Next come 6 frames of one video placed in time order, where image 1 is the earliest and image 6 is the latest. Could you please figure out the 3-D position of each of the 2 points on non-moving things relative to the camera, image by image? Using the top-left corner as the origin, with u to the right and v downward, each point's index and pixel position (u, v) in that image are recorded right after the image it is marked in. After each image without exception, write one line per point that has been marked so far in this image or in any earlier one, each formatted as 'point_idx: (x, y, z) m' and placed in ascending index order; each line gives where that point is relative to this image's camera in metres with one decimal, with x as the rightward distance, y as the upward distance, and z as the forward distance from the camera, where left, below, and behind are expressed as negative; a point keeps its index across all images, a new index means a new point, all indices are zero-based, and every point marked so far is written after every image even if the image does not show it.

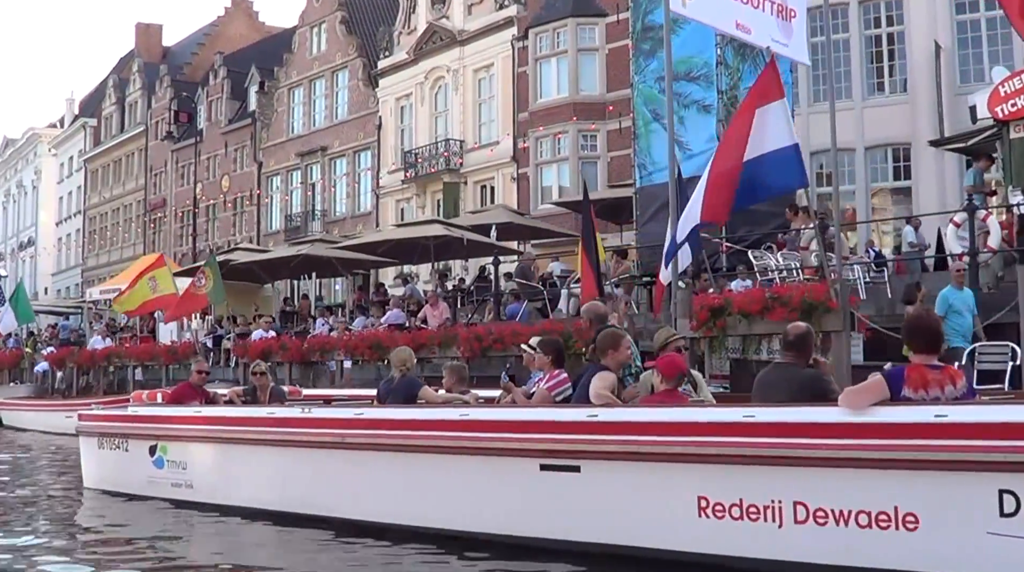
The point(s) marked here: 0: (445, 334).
0: (-0.9, -0.6, +15.8) m
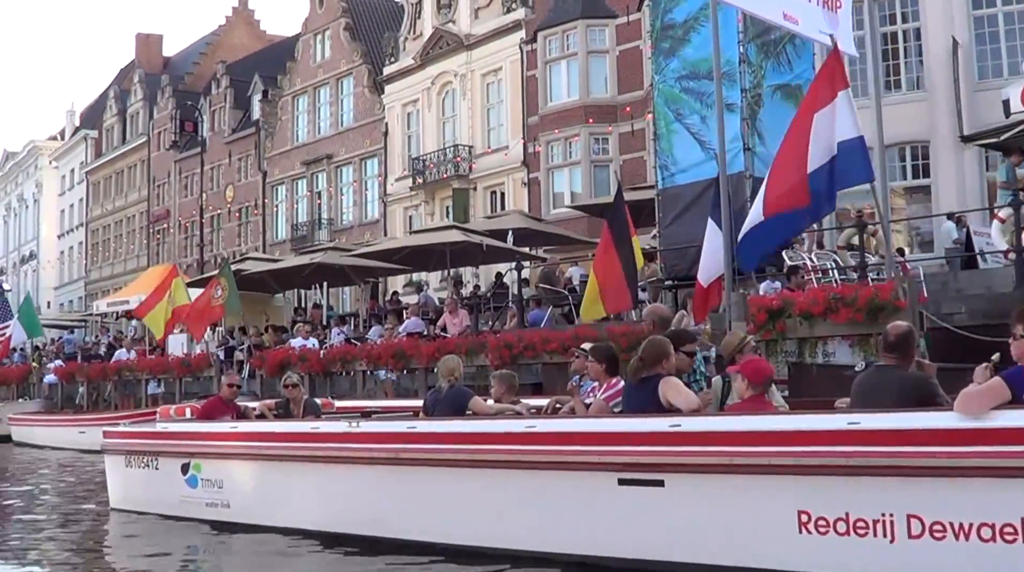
0: (-0.5, -0.7, +15.3) m
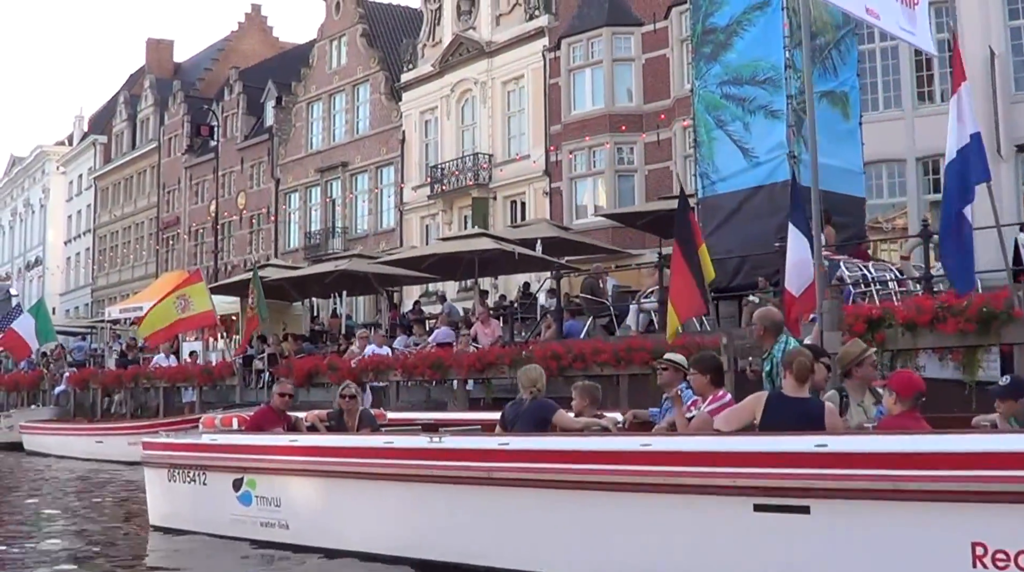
0: (+0.1, -0.8, +14.6) m
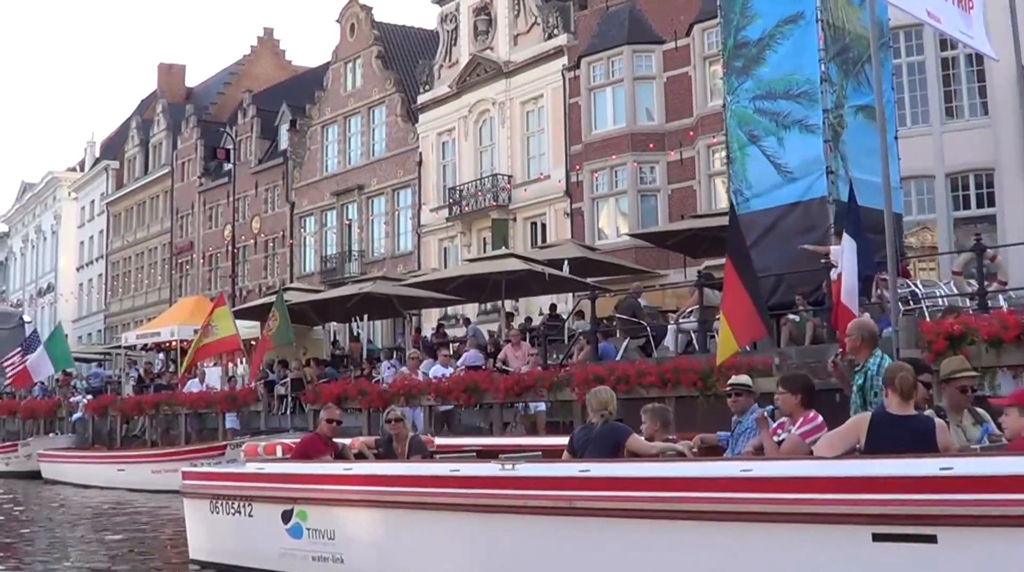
0: (+0.5, -1.1, +14.2) m
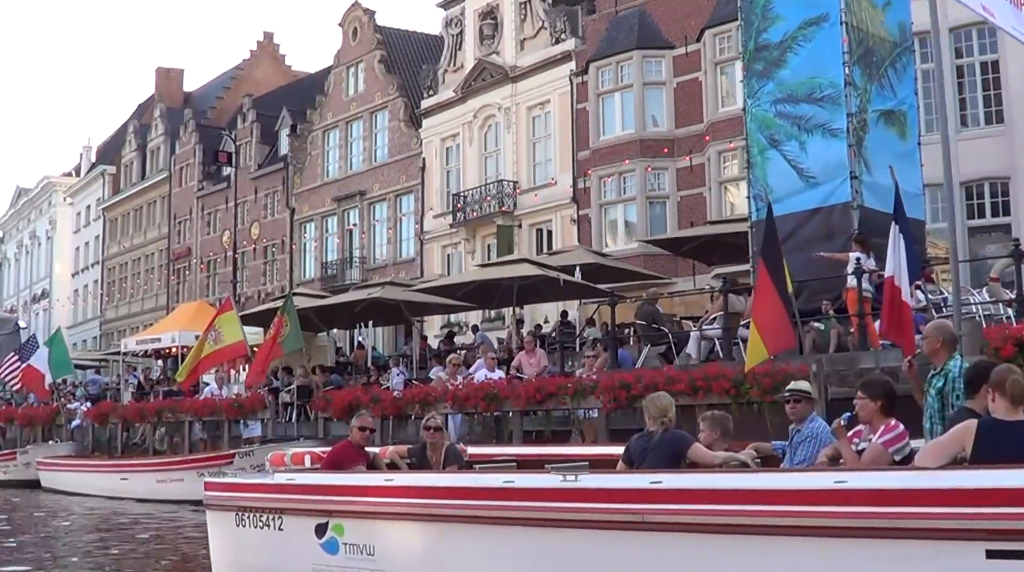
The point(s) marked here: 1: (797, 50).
0: (+0.8, -1.1, +13.7) m
1: (+4.4, +3.7, +18.5) m
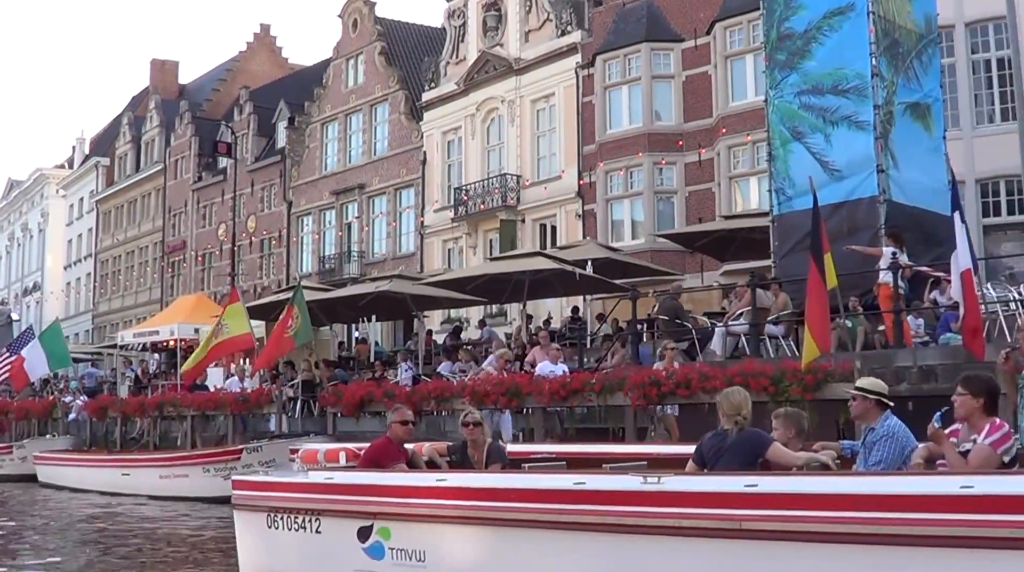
0: (+1.1, -1.0, +13.2) m
1: (+4.7, +3.7, +18.1) m
